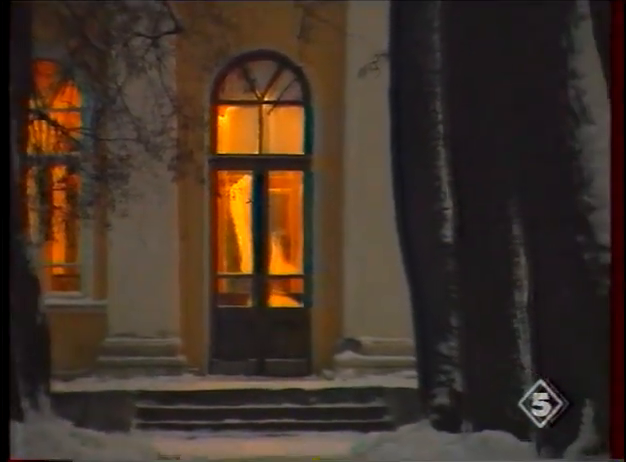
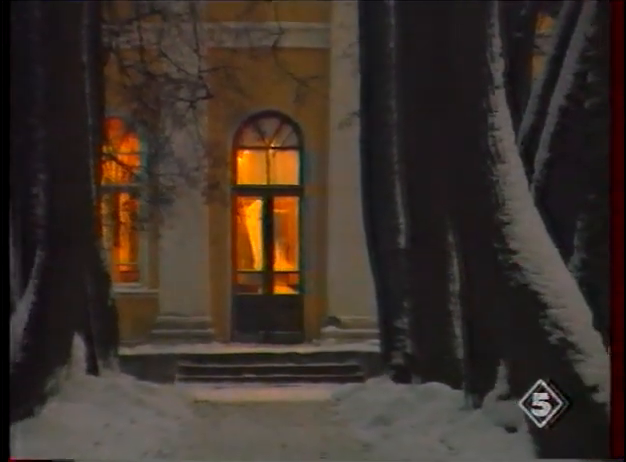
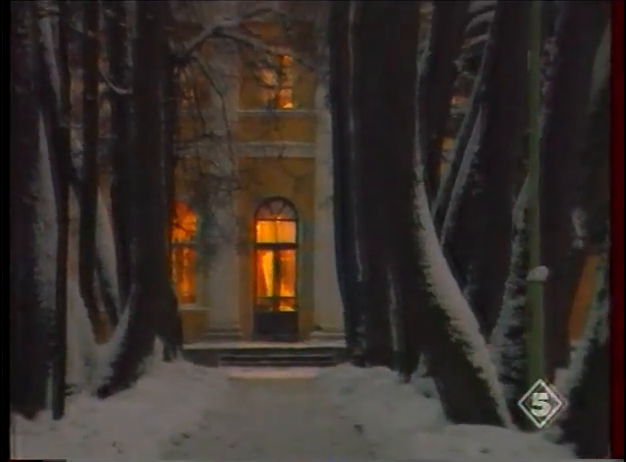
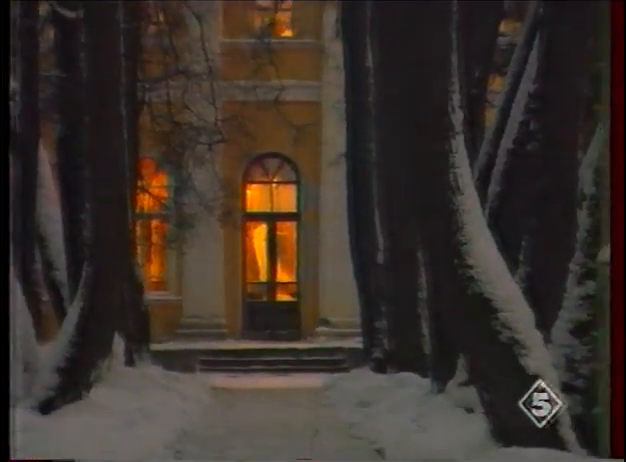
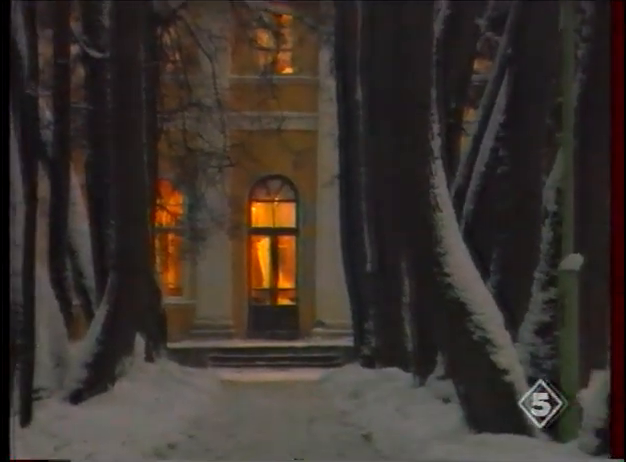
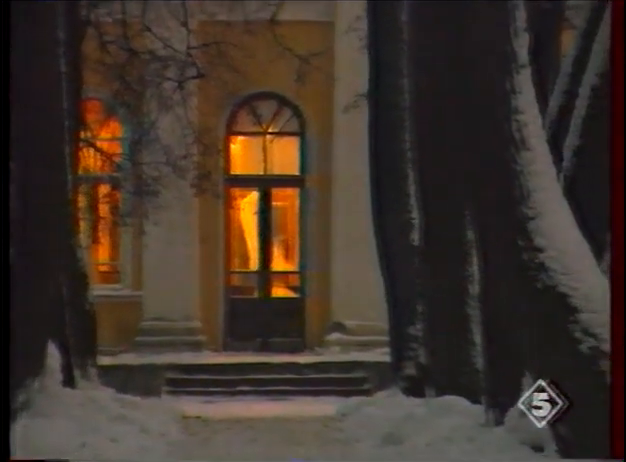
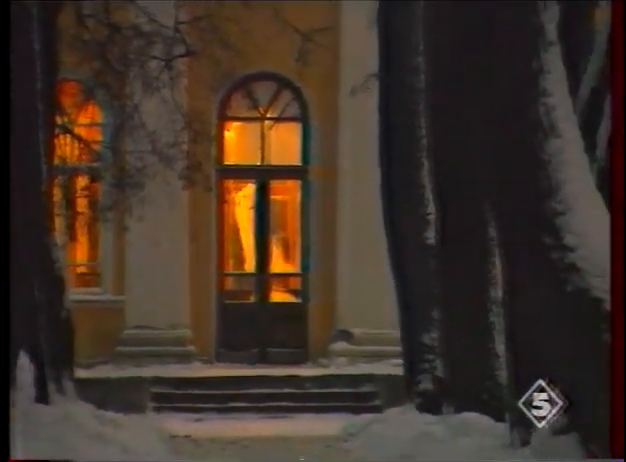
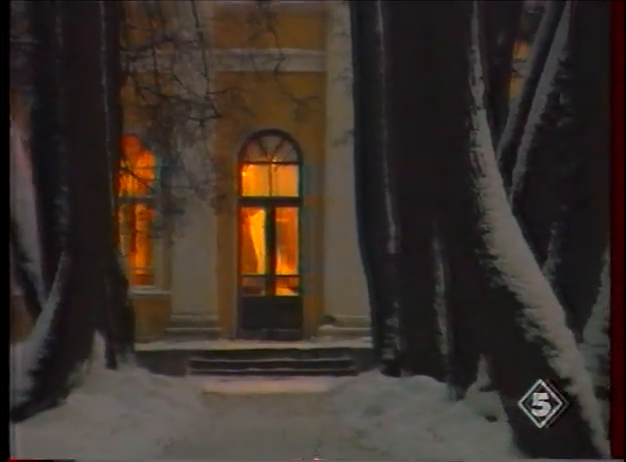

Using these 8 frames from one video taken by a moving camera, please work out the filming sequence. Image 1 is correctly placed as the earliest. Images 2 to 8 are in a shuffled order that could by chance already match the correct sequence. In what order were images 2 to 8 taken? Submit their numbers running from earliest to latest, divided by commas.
7, 6, 2, 8, 4, 5, 3
